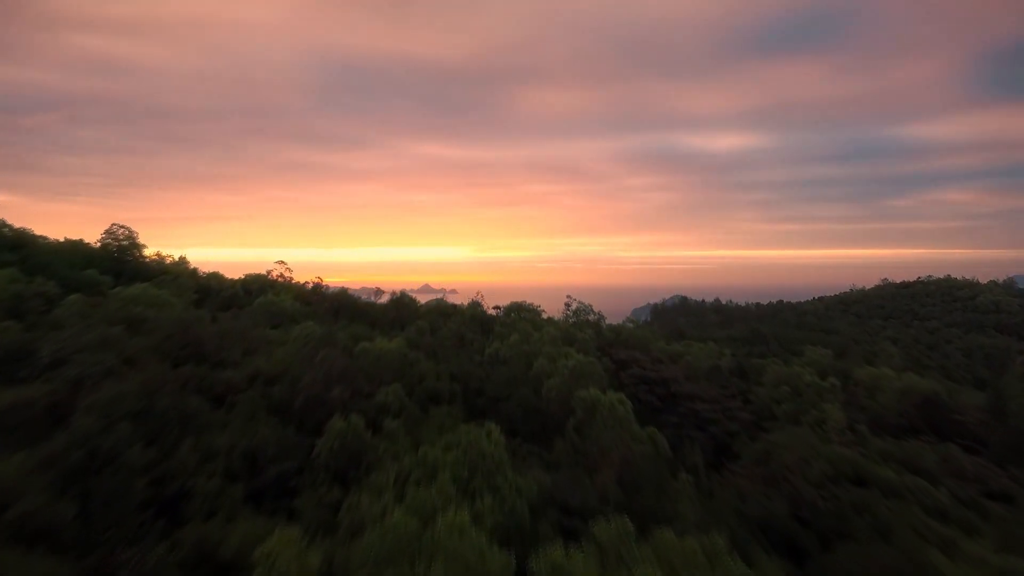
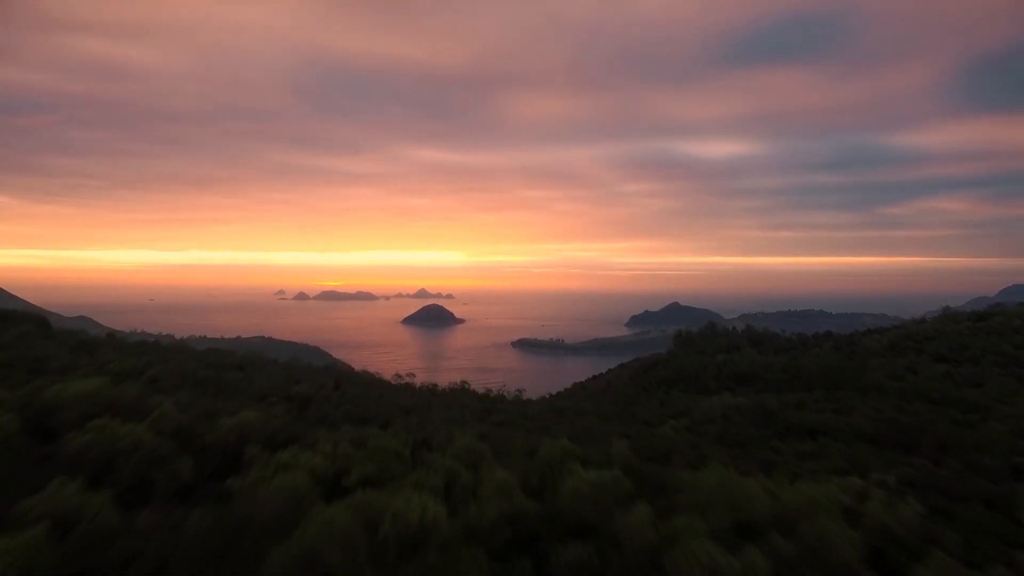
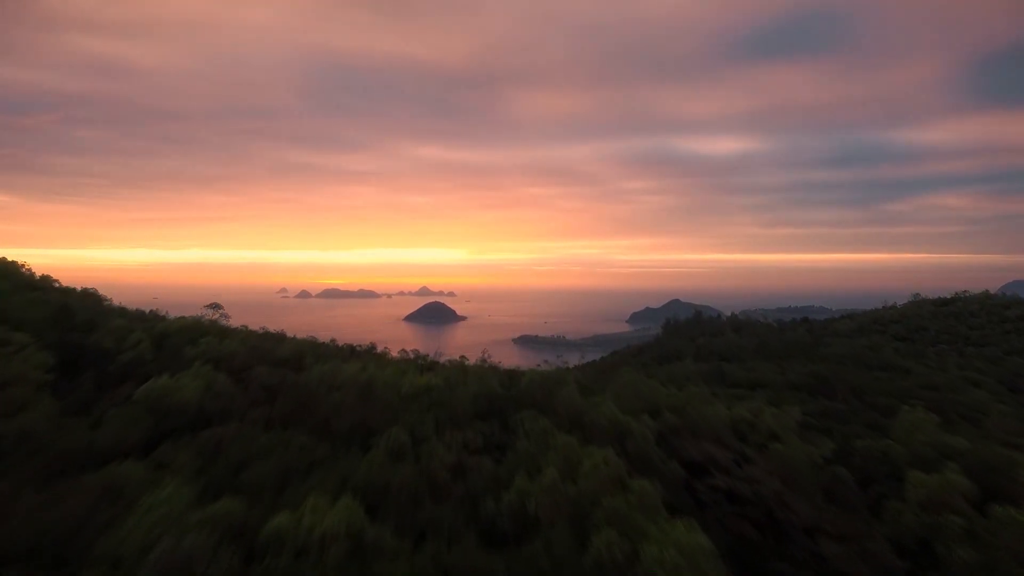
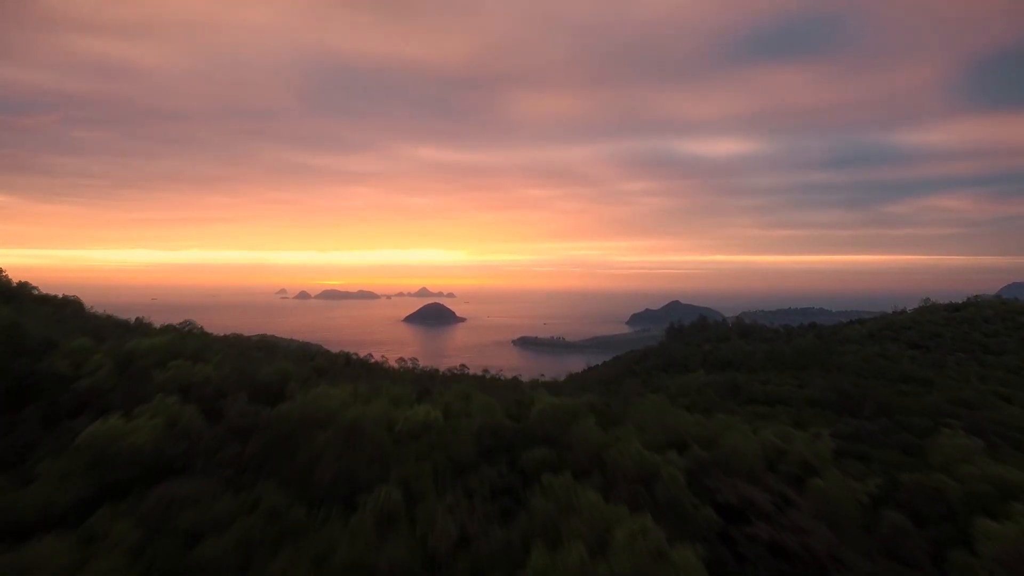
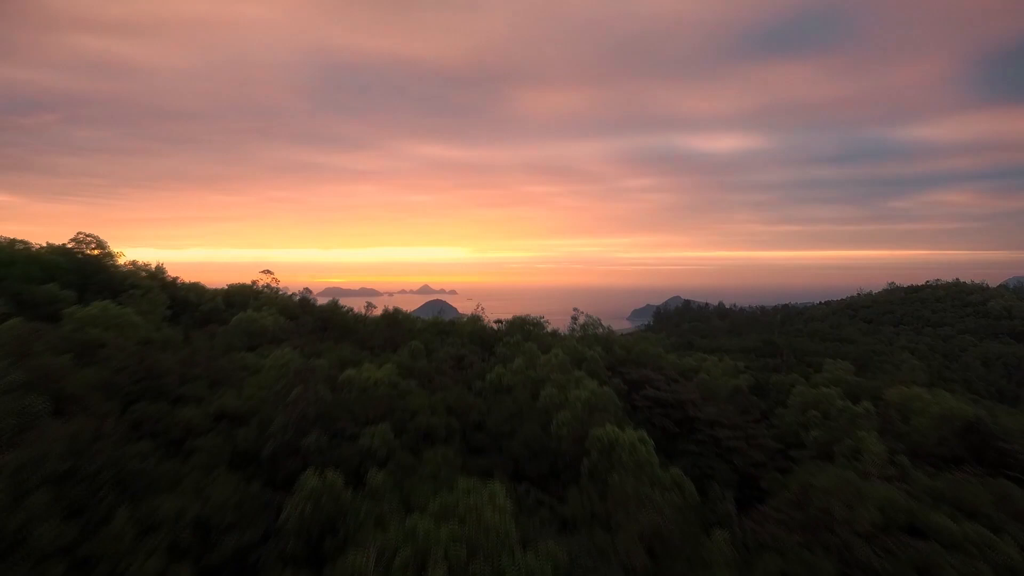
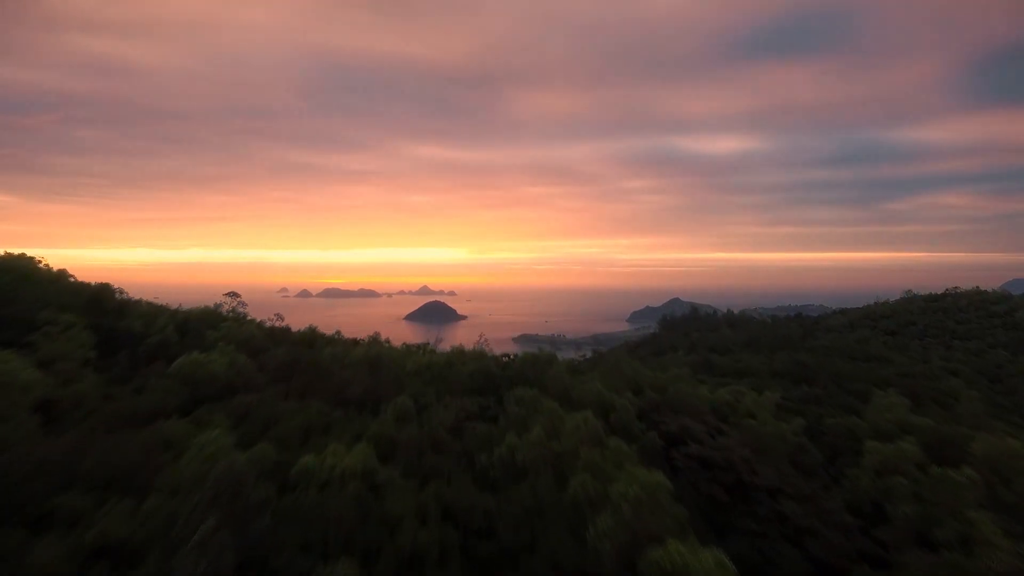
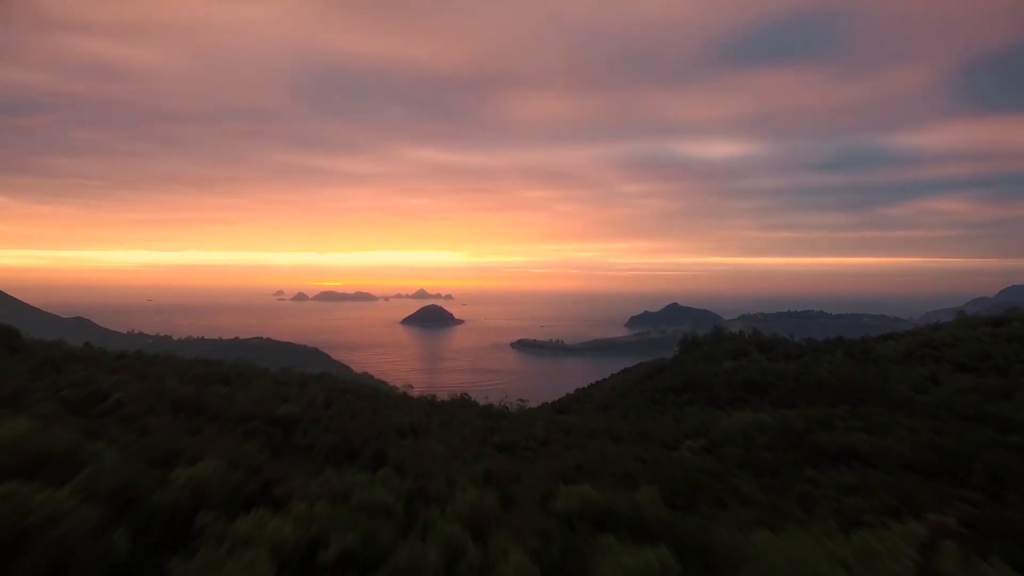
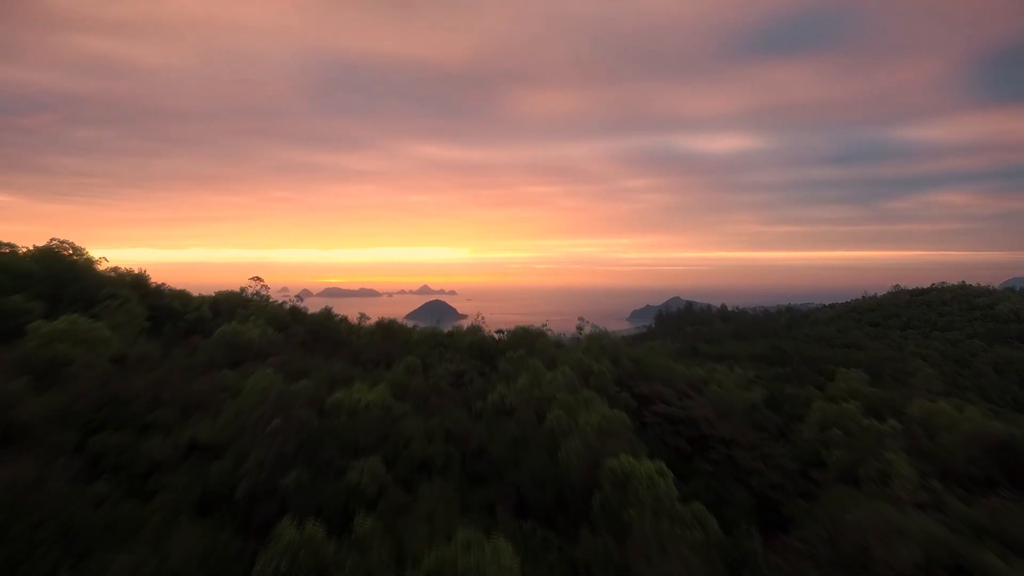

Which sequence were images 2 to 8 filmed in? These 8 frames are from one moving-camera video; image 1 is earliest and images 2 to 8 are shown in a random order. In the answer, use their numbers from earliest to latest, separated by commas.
5, 8, 6, 3, 4, 2, 7
